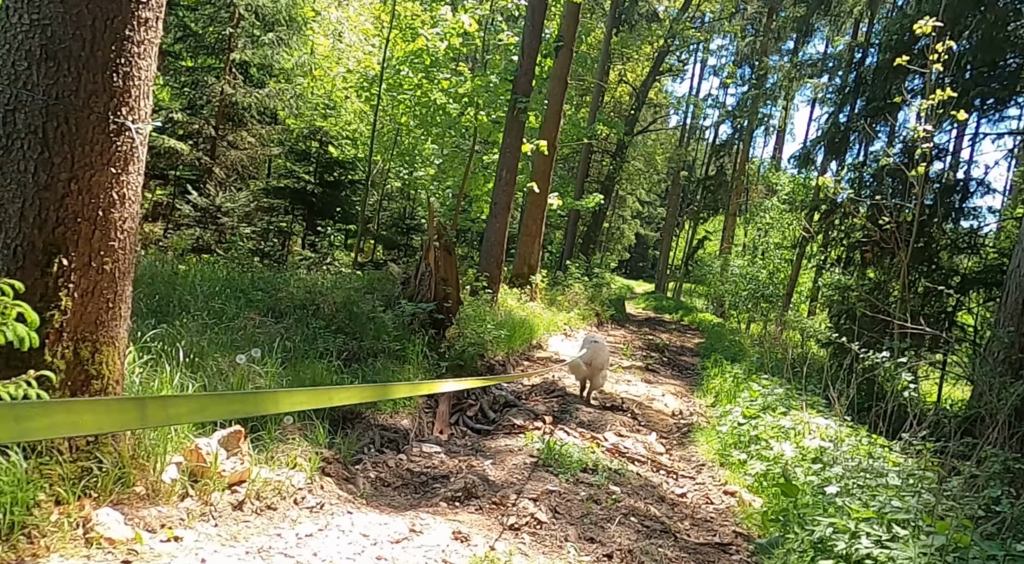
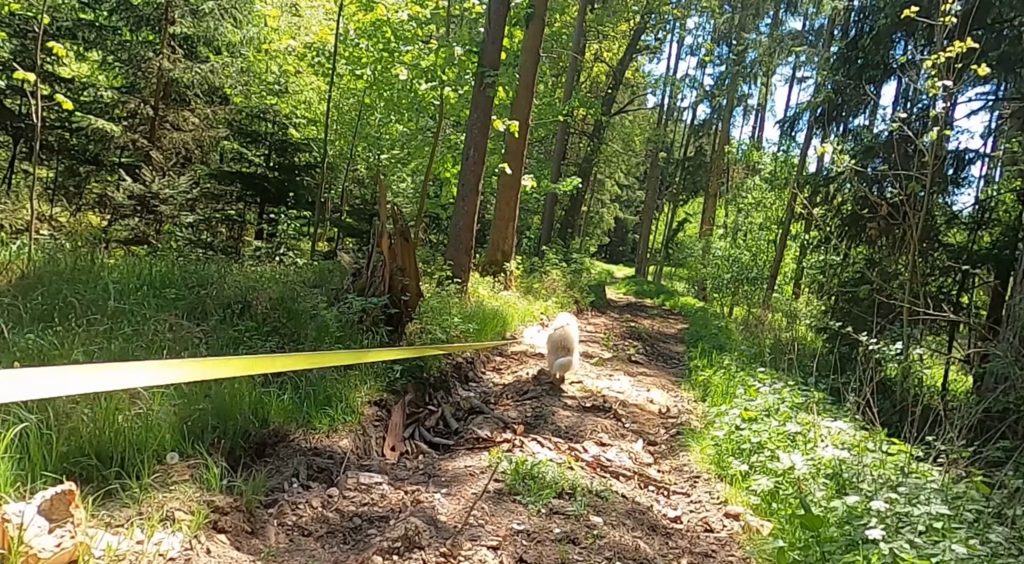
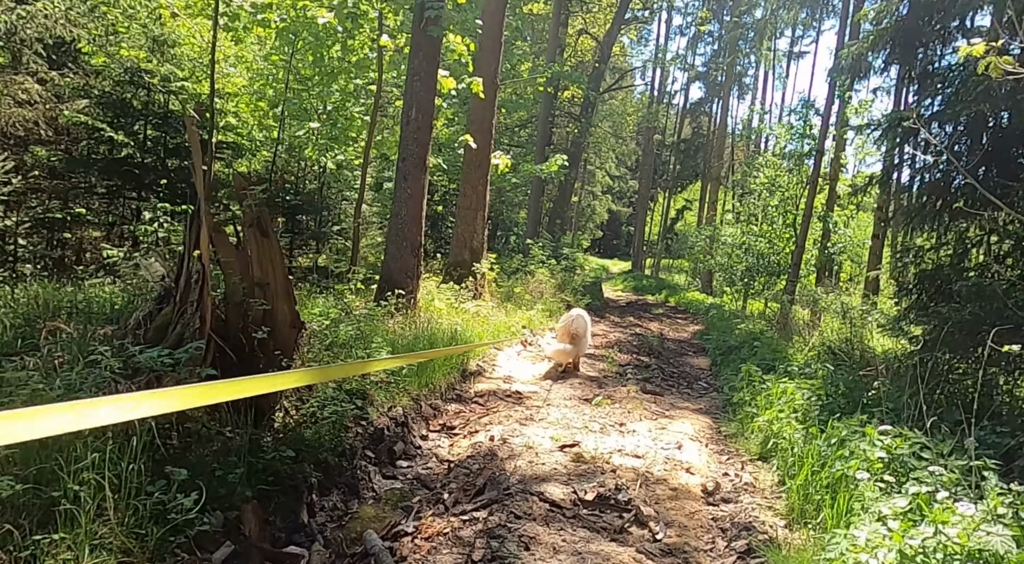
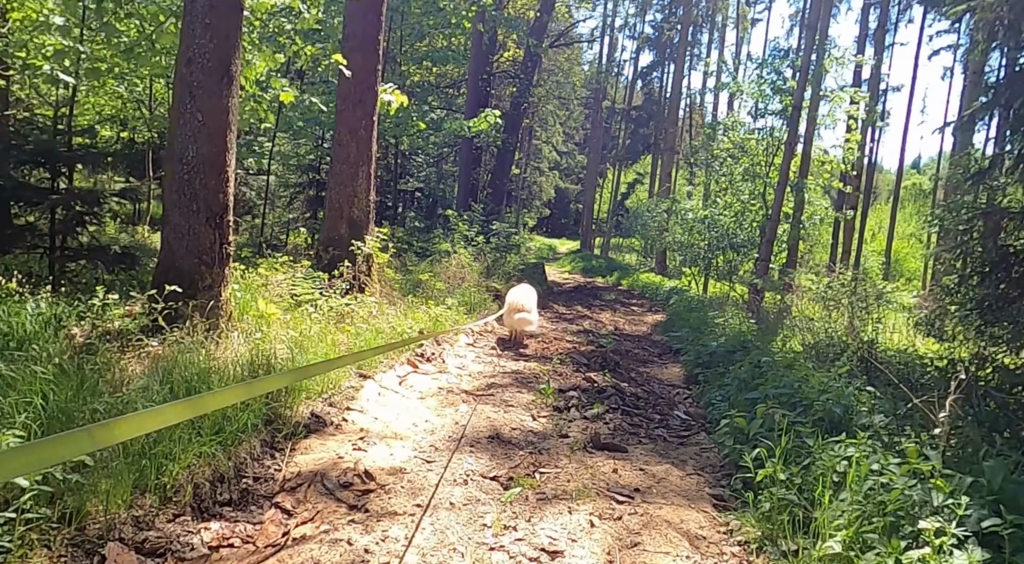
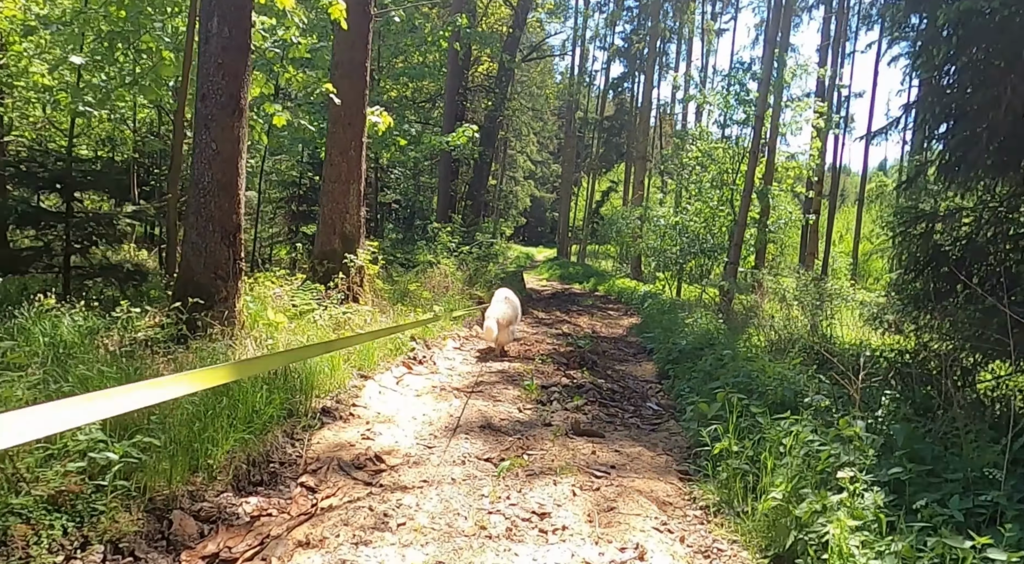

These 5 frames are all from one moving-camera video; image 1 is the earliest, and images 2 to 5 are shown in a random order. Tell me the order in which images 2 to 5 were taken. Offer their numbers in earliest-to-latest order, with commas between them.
2, 3, 5, 4
